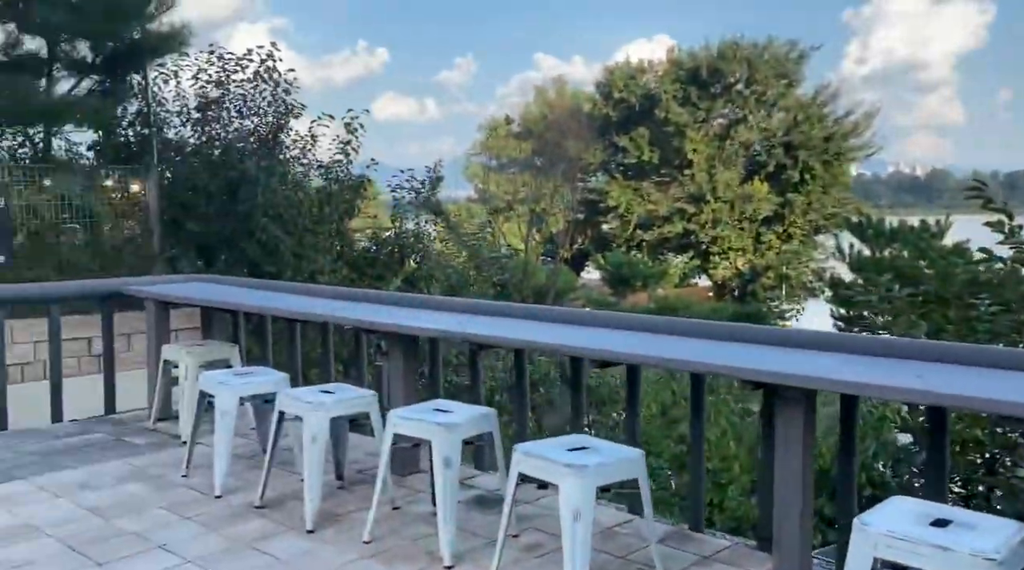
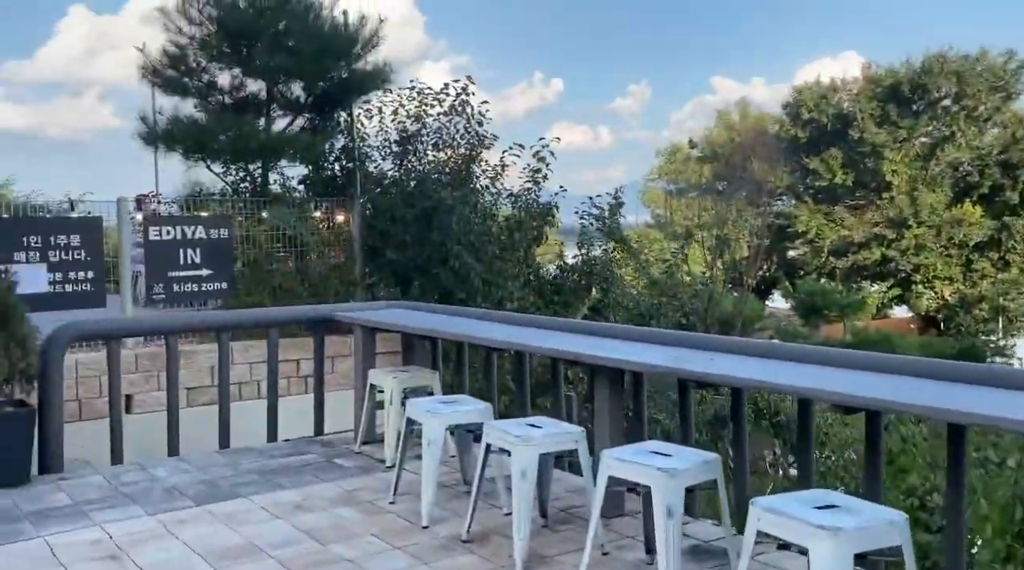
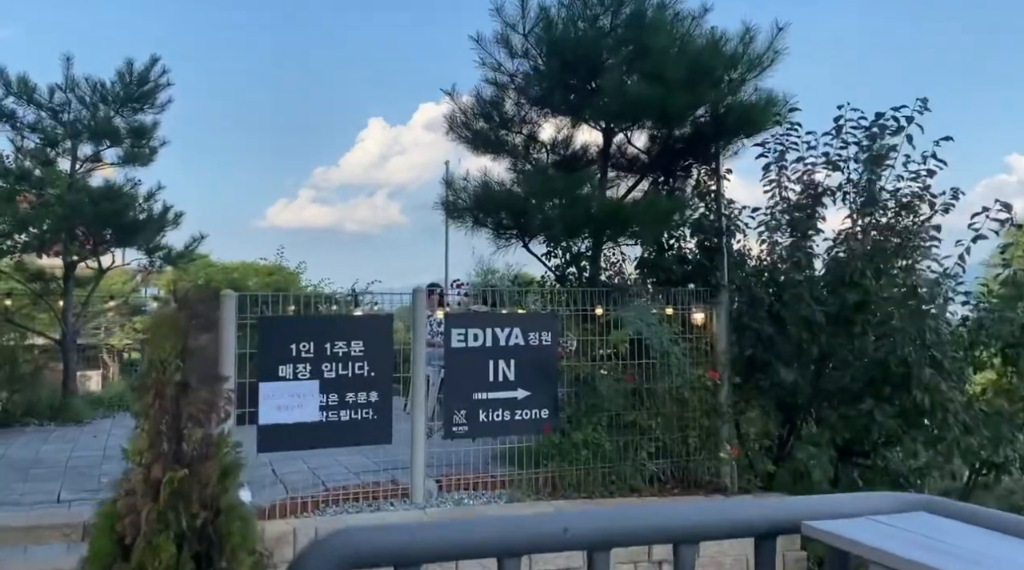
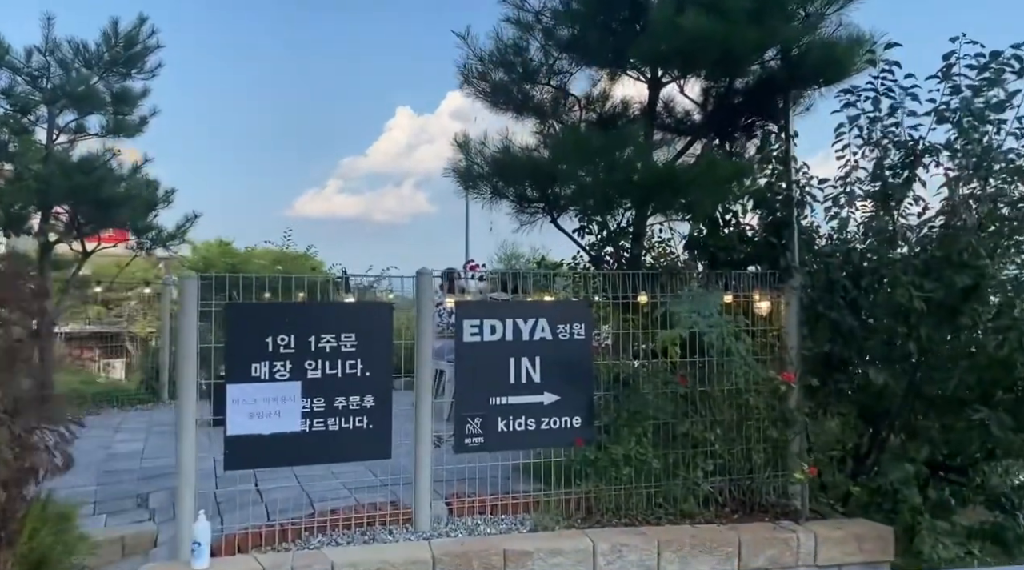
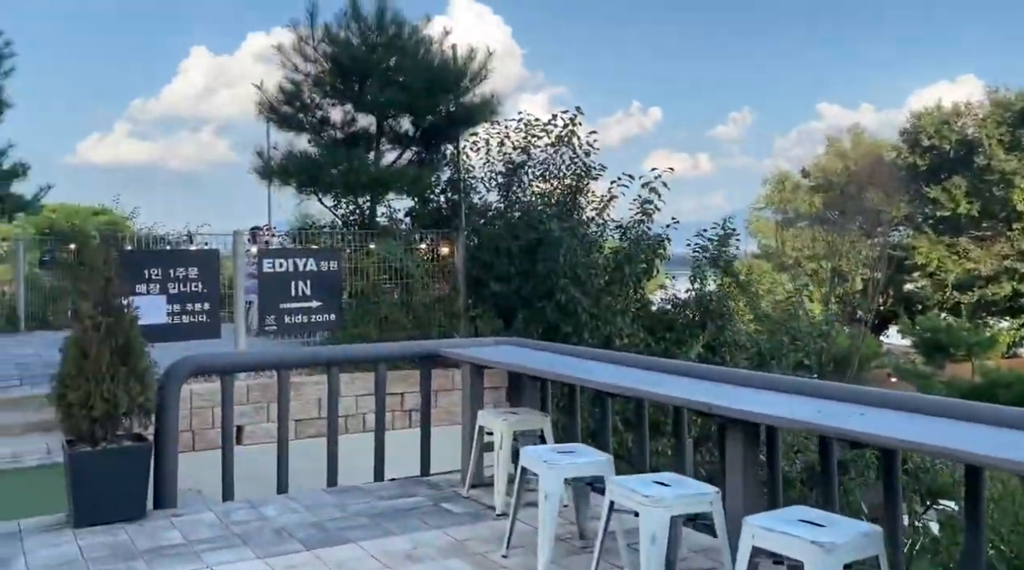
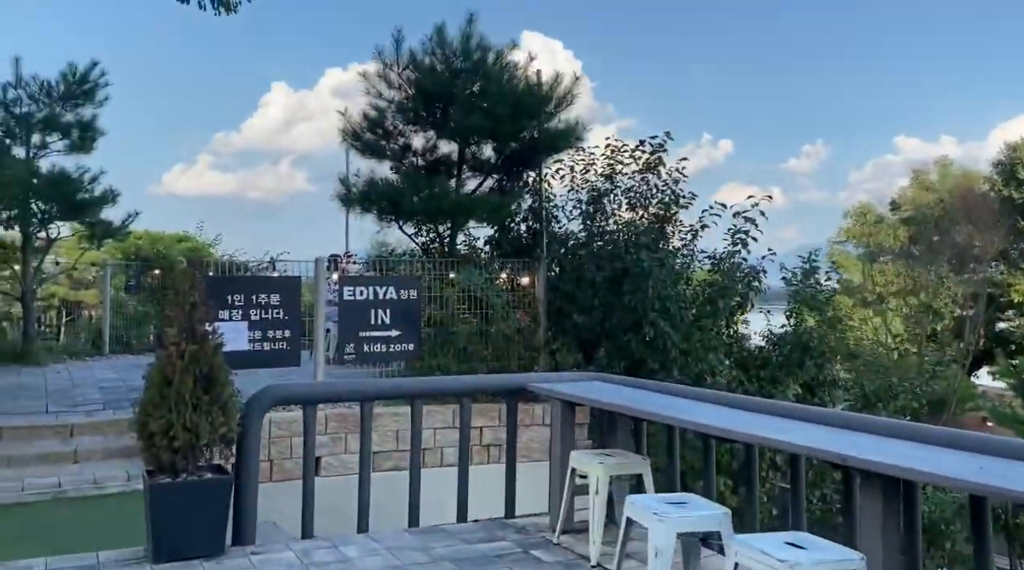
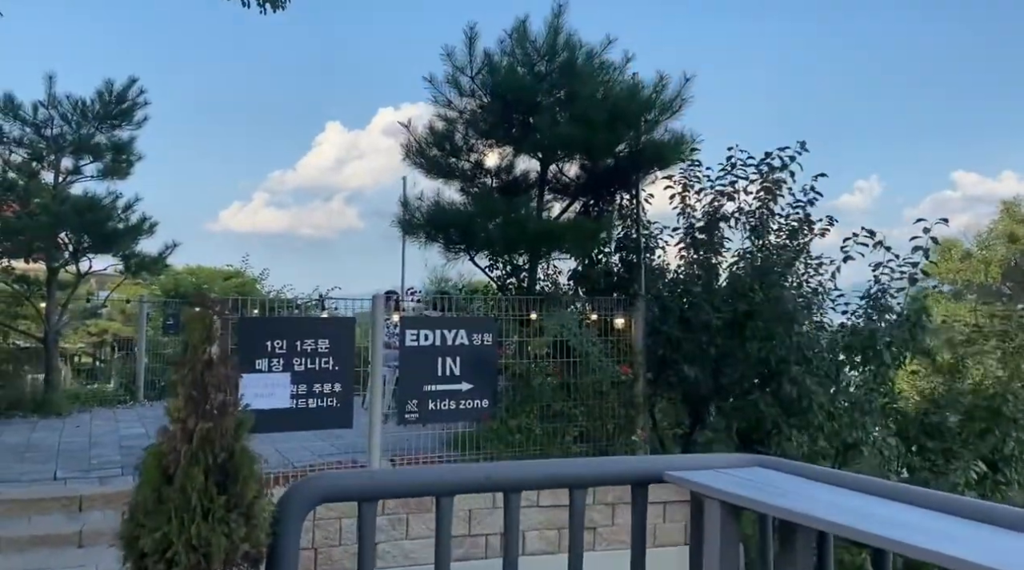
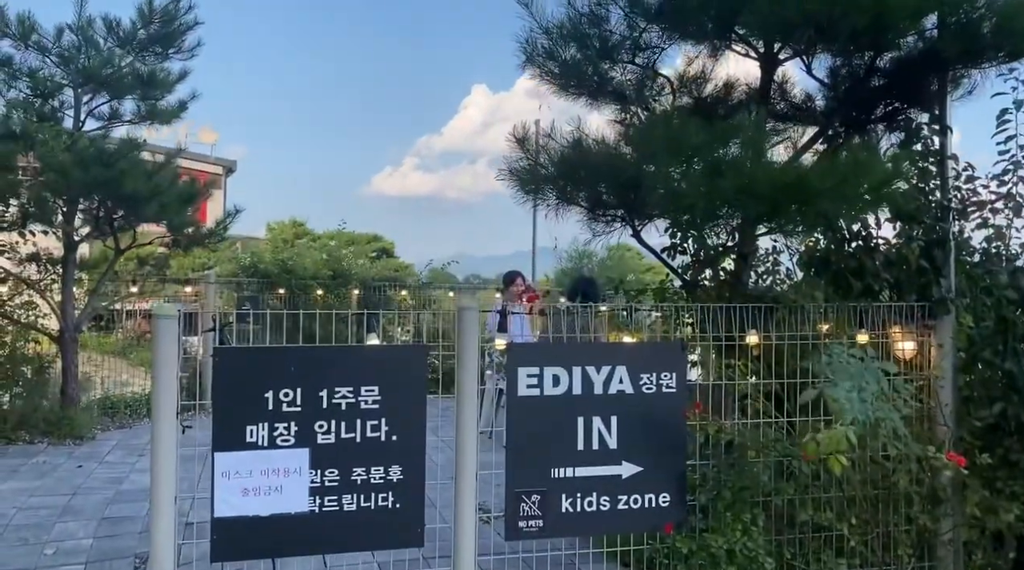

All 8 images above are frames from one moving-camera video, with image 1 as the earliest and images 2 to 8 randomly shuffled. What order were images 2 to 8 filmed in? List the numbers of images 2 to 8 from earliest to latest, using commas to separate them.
2, 5, 6, 7, 3, 4, 8
